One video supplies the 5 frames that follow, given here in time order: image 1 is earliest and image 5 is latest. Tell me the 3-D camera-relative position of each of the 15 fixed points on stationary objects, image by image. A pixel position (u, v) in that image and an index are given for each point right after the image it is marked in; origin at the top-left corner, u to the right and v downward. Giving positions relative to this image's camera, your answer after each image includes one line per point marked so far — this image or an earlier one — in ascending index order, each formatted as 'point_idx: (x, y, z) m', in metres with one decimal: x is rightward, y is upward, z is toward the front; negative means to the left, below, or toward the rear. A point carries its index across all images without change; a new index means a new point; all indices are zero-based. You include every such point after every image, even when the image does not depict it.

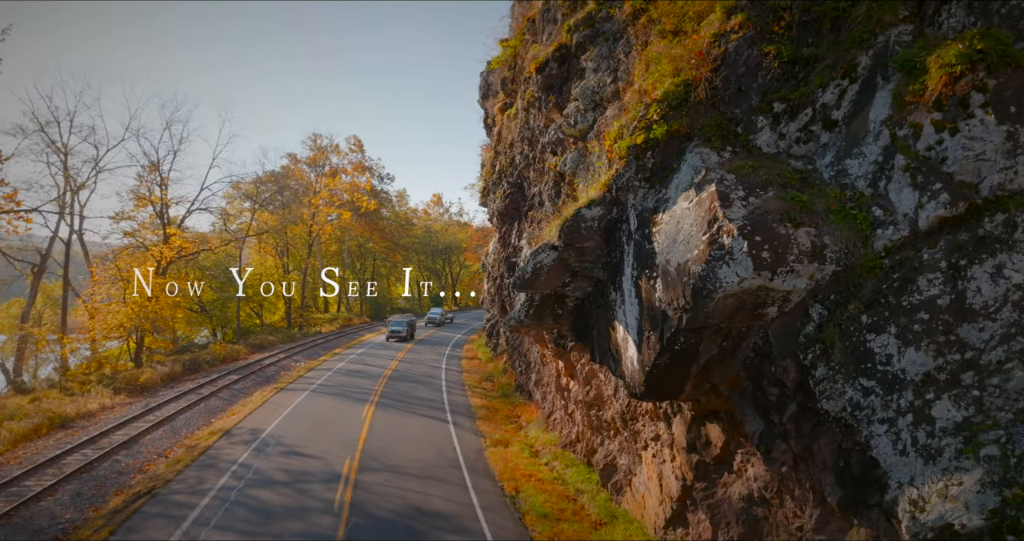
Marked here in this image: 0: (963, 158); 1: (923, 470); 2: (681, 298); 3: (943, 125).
0: (+4.0, +1.0, +4.3) m
1: (+3.5, -1.7, +4.1) m
2: (+1.8, -0.3, +5.3) m
3: (+3.9, +1.3, +4.5) m
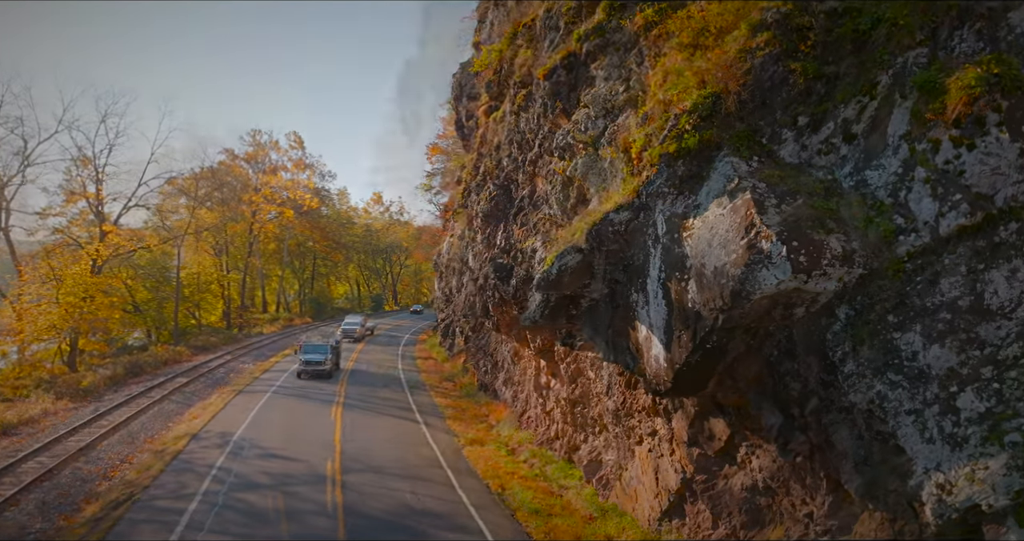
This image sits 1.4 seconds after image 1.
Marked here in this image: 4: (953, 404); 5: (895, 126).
0: (+4.6, +1.0, +4.8) m
1: (+4.1, -1.7, +4.5) m
2: (+2.3, -0.3, +5.6) m
3: (+4.5, +1.3, +4.9) m
4: (+4.2, -1.3, +4.6) m
5: (+4.2, +1.6, +5.4) m
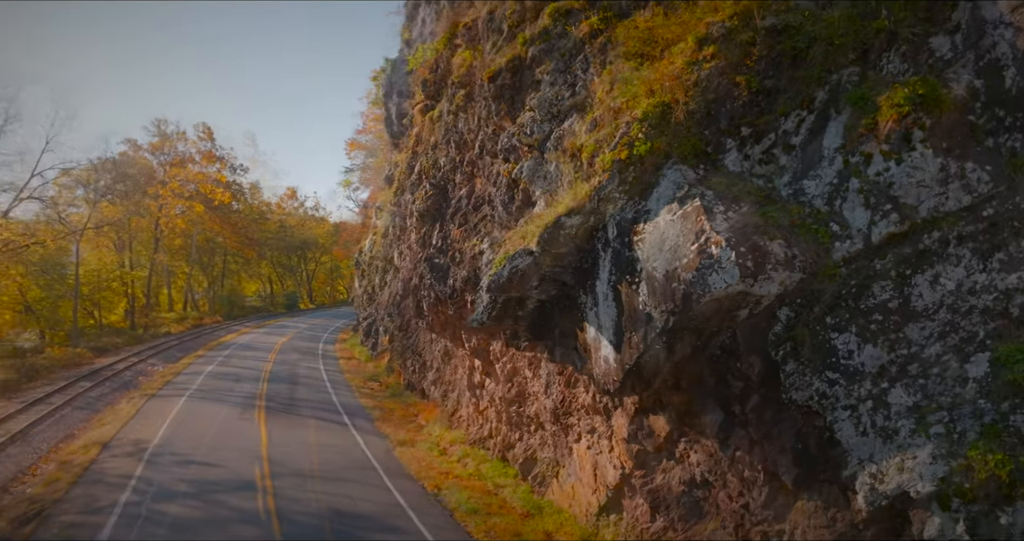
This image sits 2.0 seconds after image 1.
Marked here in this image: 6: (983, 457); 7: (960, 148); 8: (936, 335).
0: (+4.2, +0.9, +5.2) m
1: (+3.7, -1.8, +4.9) m
2: (+1.8, -0.4, +5.7) m
3: (+4.0, +1.3, +5.3) m
4: (+3.8, -1.3, +5.0) m
5: (+3.7, +1.5, +5.7) m
6: (+4.4, -1.7, +4.5) m
7: (+4.7, +1.3, +5.2) m
8: (+4.3, -0.6, +5.0) m
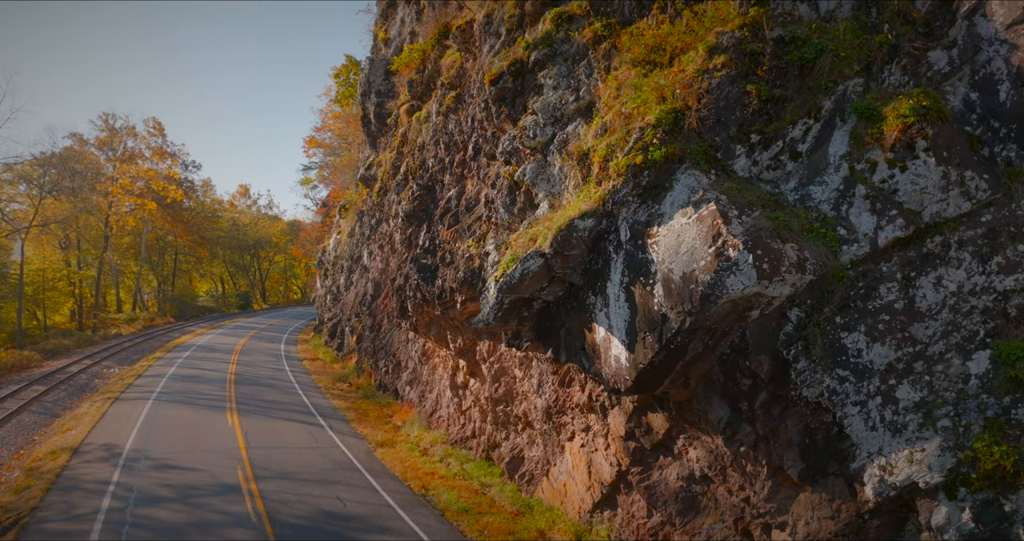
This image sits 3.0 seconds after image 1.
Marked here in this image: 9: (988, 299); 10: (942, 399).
0: (+4.4, +0.9, +5.5) m
1: (+4.0, -1.8, +5.1) m
2: (+2.1, -0.4, +5.9) m
3: (+4.3, +1.2, +5.5) m
4: (+4.1, -1.3, +5.2) m
5: (+4.0, +1.5, +6.0) m
6: (+4.7, -1.7, +4.8) m
7: (+5.0, +1.3, +5.5) m
8: (+4.6, -0.7, +5.2) m
9: (+5.1, -0.3, +5.2) m
10: (+4.4, -1.3, +5.1) m
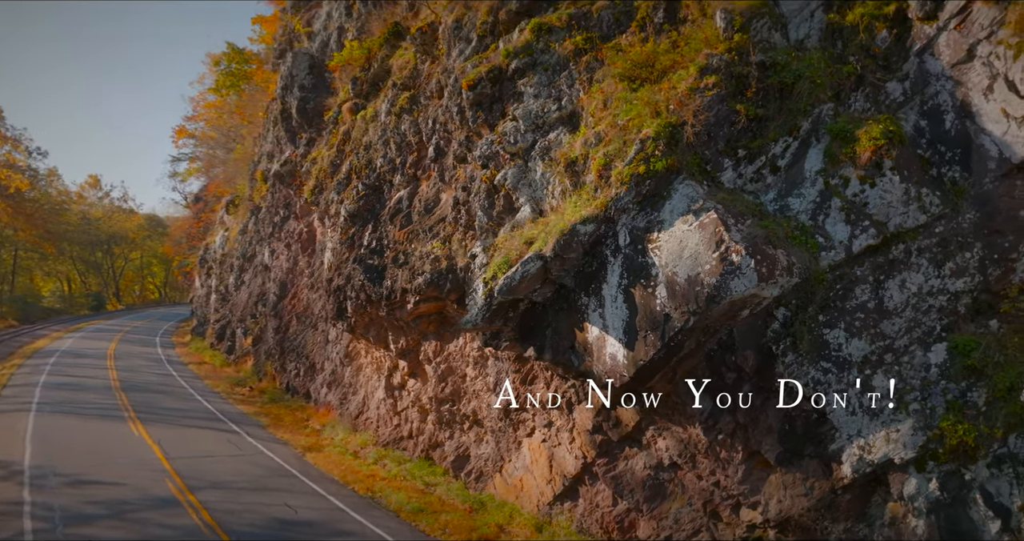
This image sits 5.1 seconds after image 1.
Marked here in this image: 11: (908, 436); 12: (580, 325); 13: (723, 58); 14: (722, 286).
0: (+4.7, +0.8, +6.2) m
1: (+4.2, -1.8, +5.9) m
2: (+2.3, -0.4, +6.3) m
3: (+4.6, +1.2, +6.3) m
4: (+4.3, -1.4, +6.0) m
5: (+4.1, +1.5, +6.7) m
6: (+5.0, -1.8, +5.6) m
7: (+5.2, +1.2, +6.3) m
8: (+4.8, -0.7, +6.1) m
9: (+5.4, -0.4, +6.1) m
10: (+4.7, -1.4, +5.9) m
11: (+4.5, -1.9, +5.6) m
12: (+1.2, -0.9, +8.4) m
13: (+3.2, +3.2, +7.4) m
14: (+2.6, -0.2, +6.1) m
